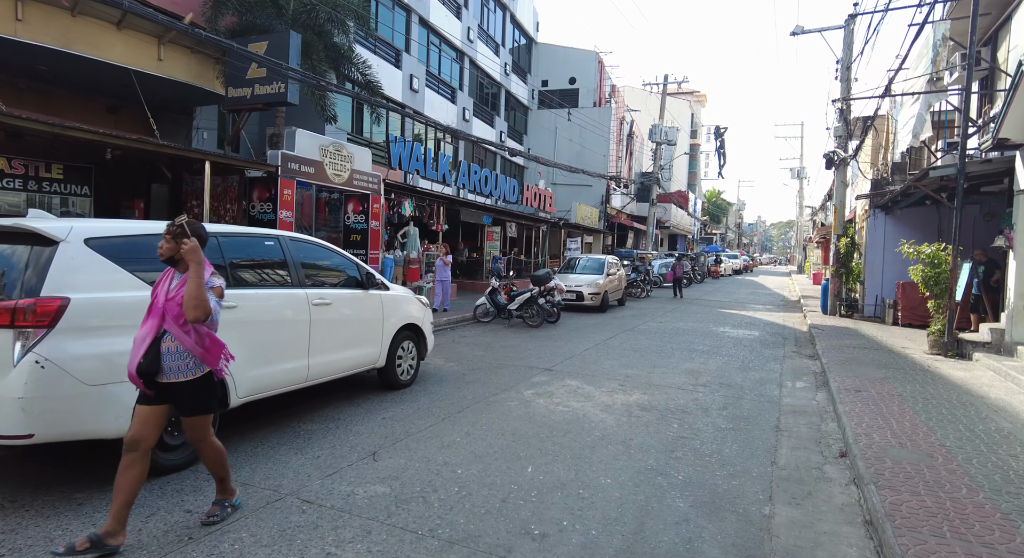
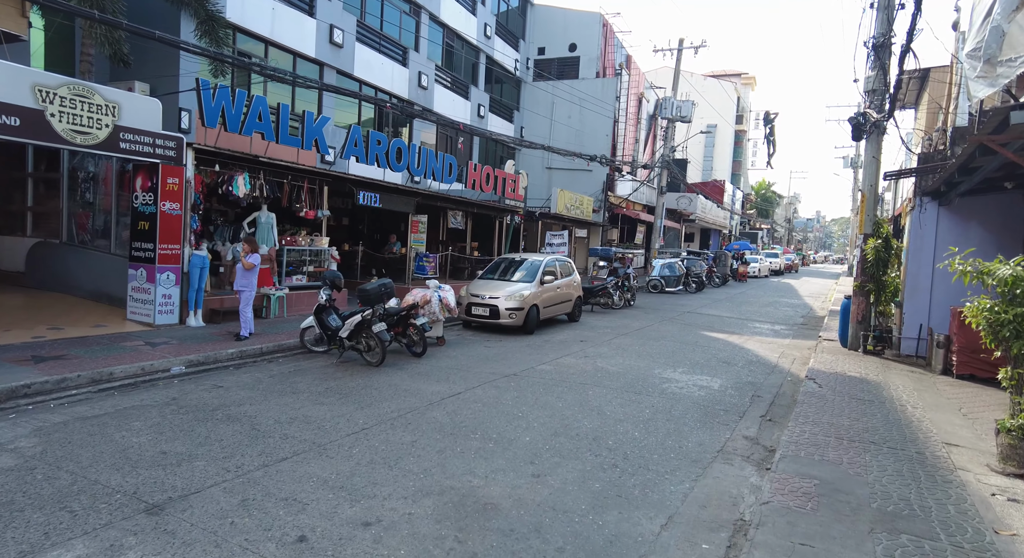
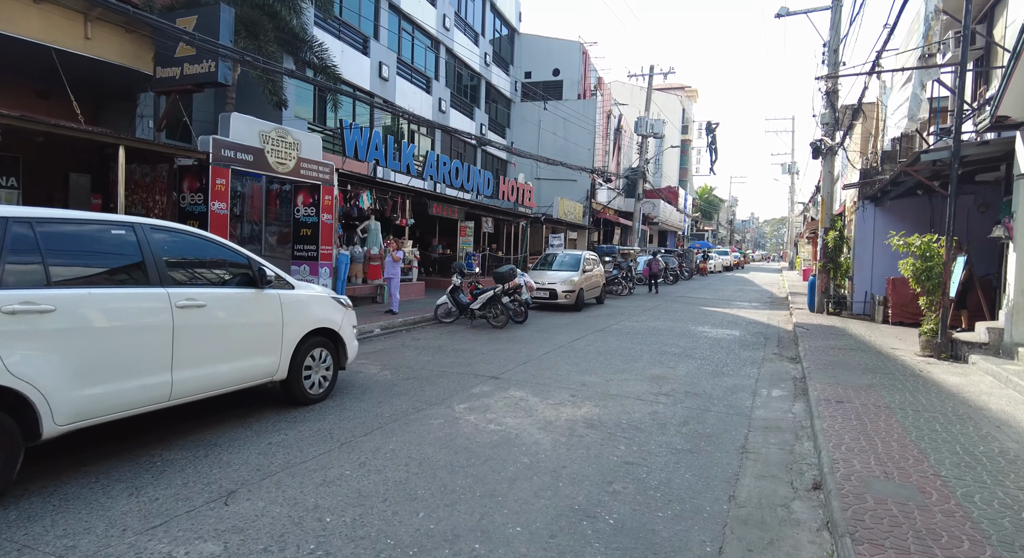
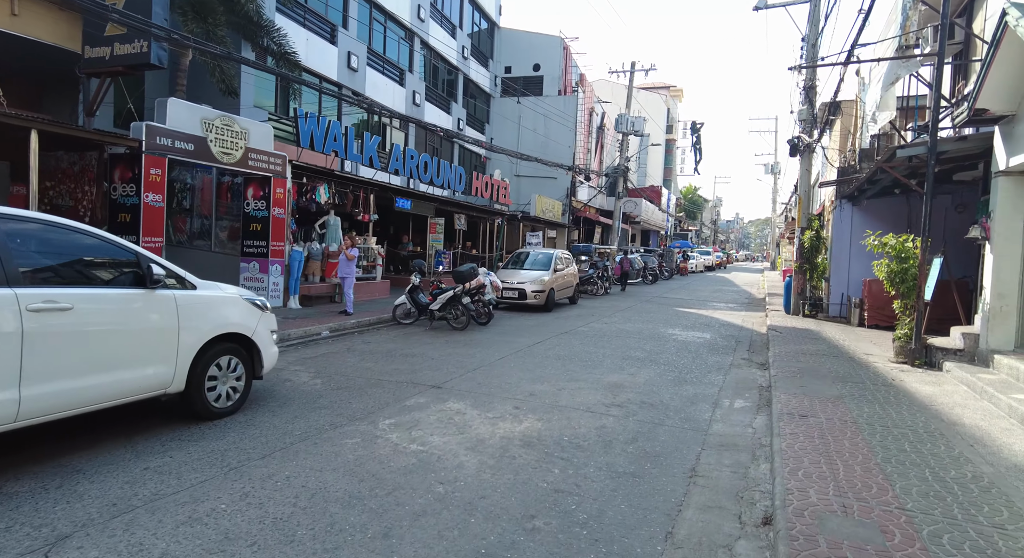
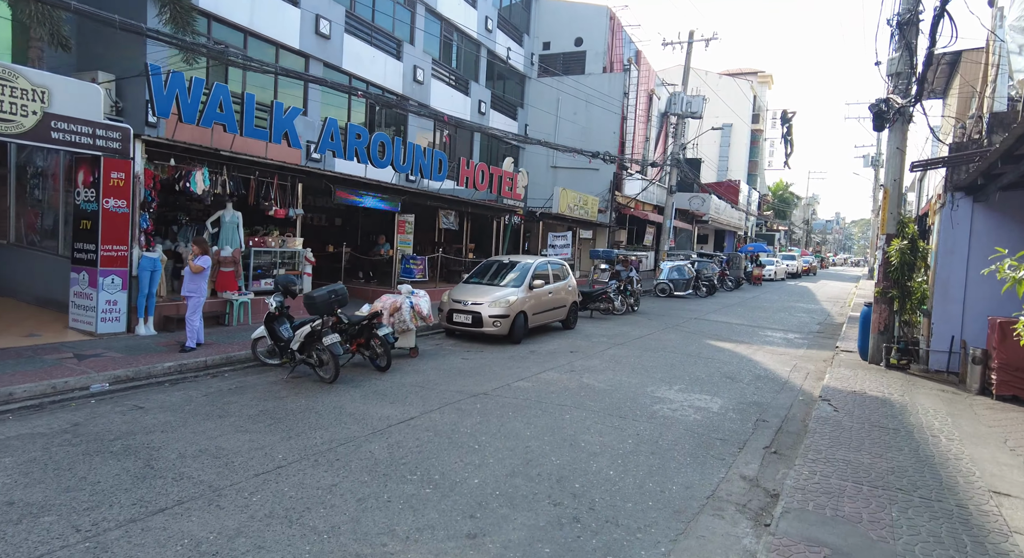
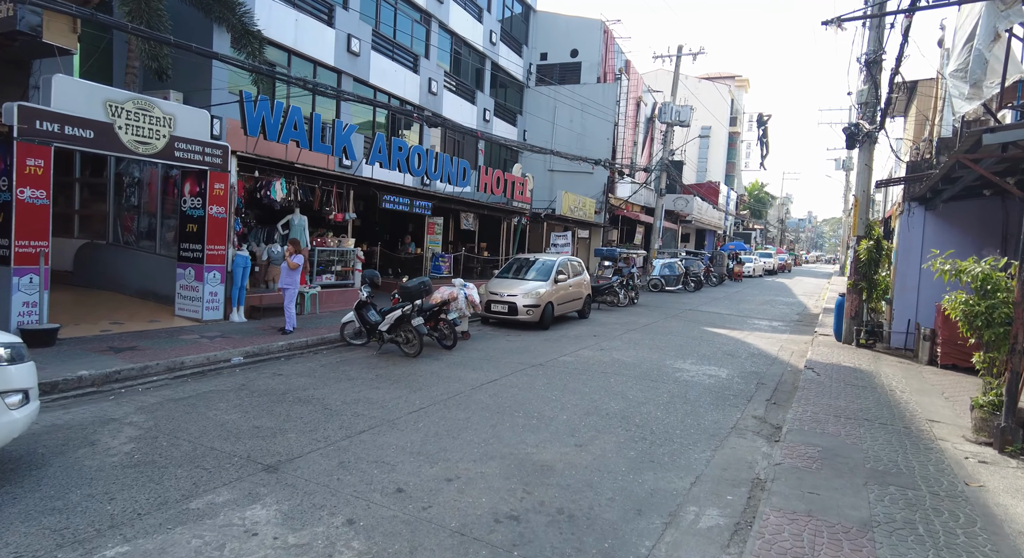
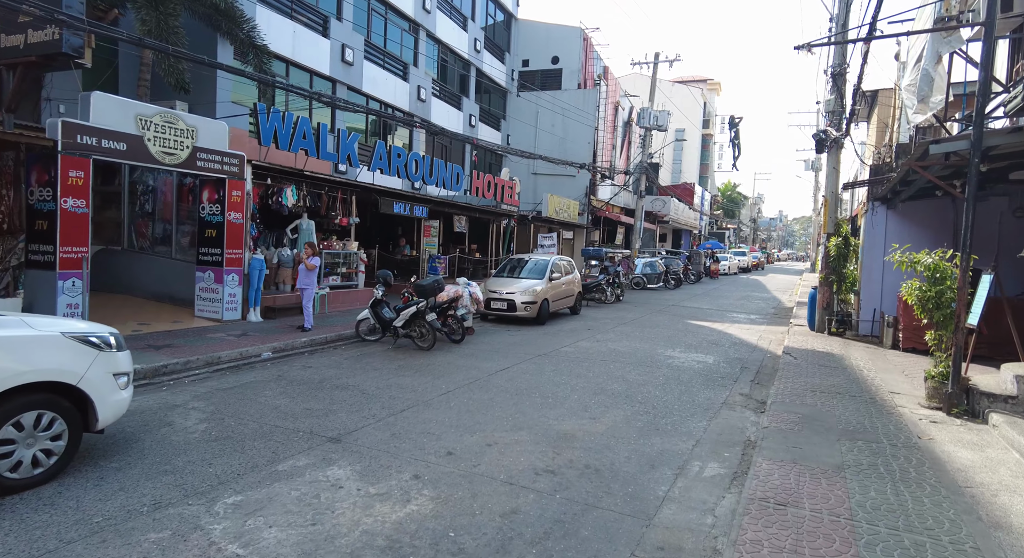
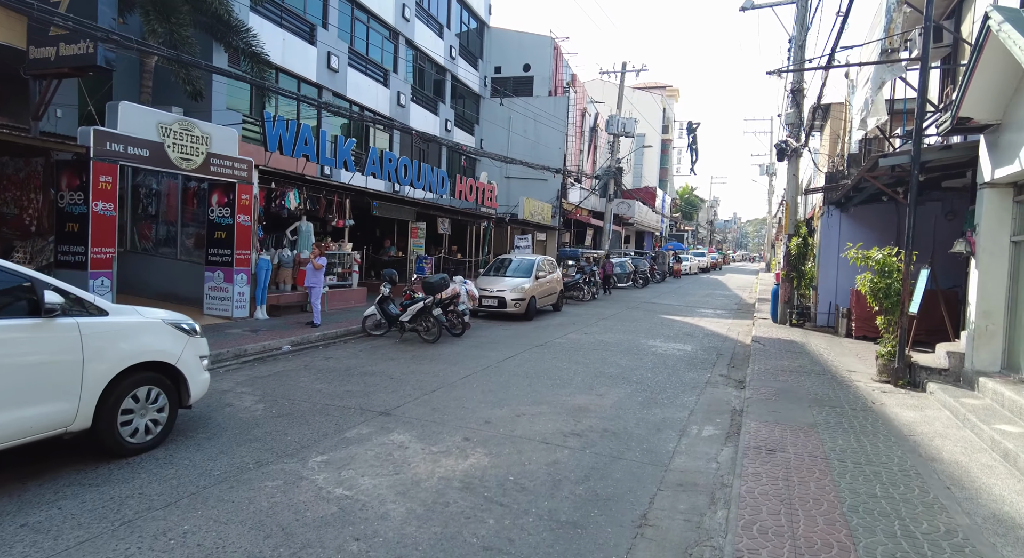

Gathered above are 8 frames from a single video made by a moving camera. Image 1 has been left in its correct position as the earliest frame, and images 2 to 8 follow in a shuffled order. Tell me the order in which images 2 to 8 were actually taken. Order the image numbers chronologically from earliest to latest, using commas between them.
3, 4, 8, 7, 6, 2, 5
